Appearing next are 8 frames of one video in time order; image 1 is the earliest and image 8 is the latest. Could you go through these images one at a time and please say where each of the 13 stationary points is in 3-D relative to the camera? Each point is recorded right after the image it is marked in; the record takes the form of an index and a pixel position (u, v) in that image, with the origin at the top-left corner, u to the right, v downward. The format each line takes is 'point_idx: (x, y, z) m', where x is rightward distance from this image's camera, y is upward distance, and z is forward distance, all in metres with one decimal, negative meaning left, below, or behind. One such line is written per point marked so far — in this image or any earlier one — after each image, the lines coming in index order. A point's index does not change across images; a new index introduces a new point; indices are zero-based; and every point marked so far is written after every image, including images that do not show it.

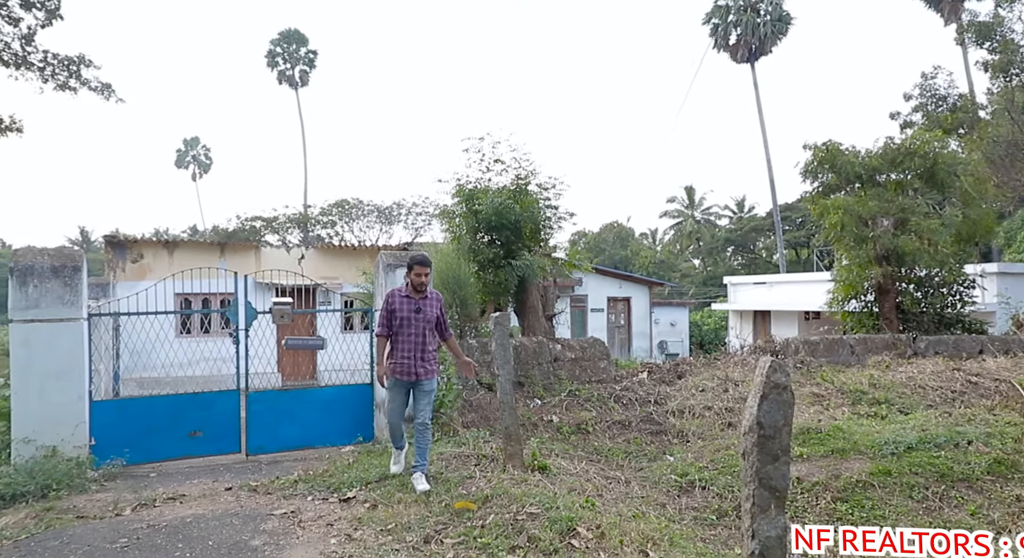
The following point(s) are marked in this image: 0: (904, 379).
0: (+5.4, -1.3, +8.8) m
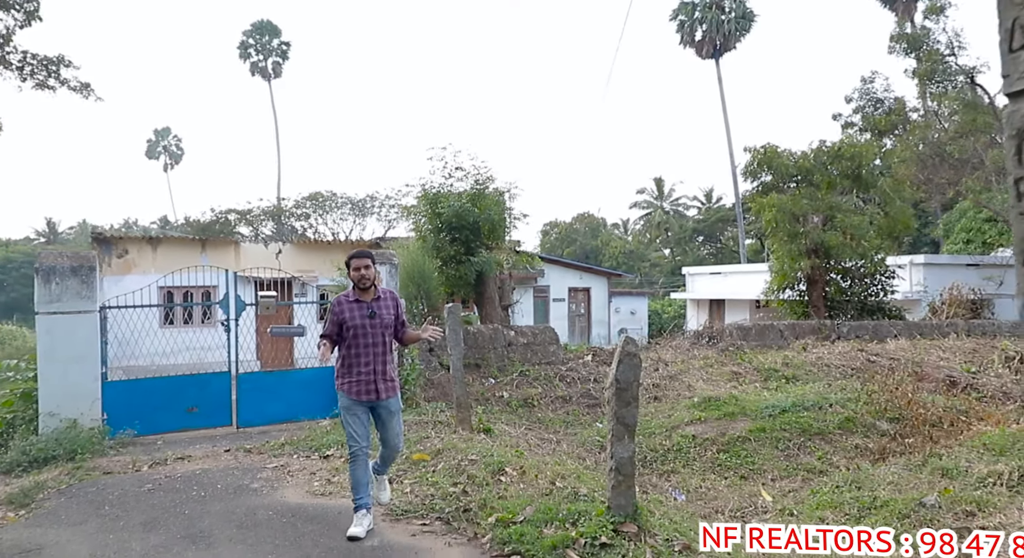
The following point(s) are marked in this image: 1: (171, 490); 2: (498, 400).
0: (+4.8, -1.2, +10.1) m
1: (-2.7, -1.6, +5.1) m
2: (-0.2, -1.5, +8.3) m
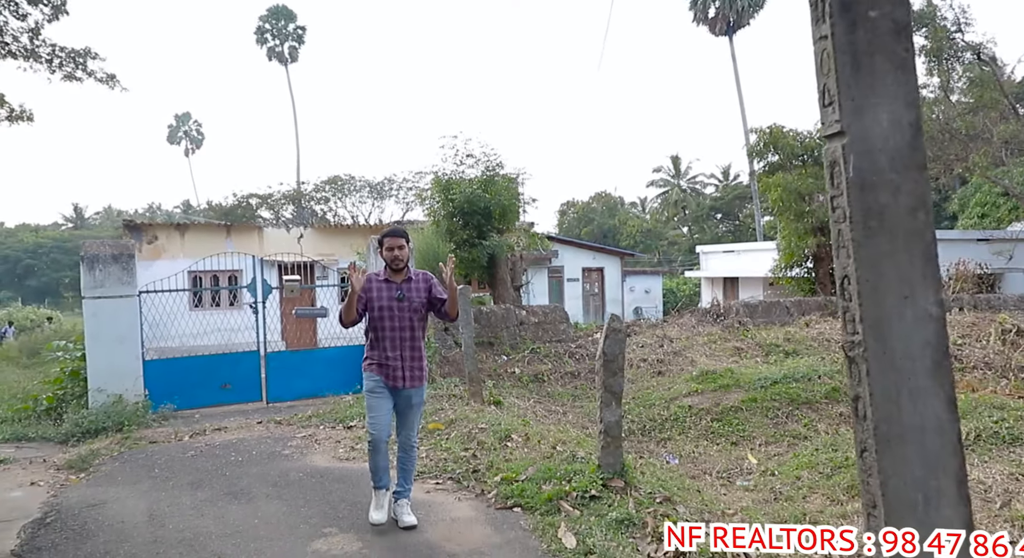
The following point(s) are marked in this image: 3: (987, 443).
0: (+5.0, -0.9, +10.5) m
1: (-2.6, -1.5, +5.6) m
2: (0.0, -1.3, +8.8) m
3: (+3.5, -1.2, +4.9) m
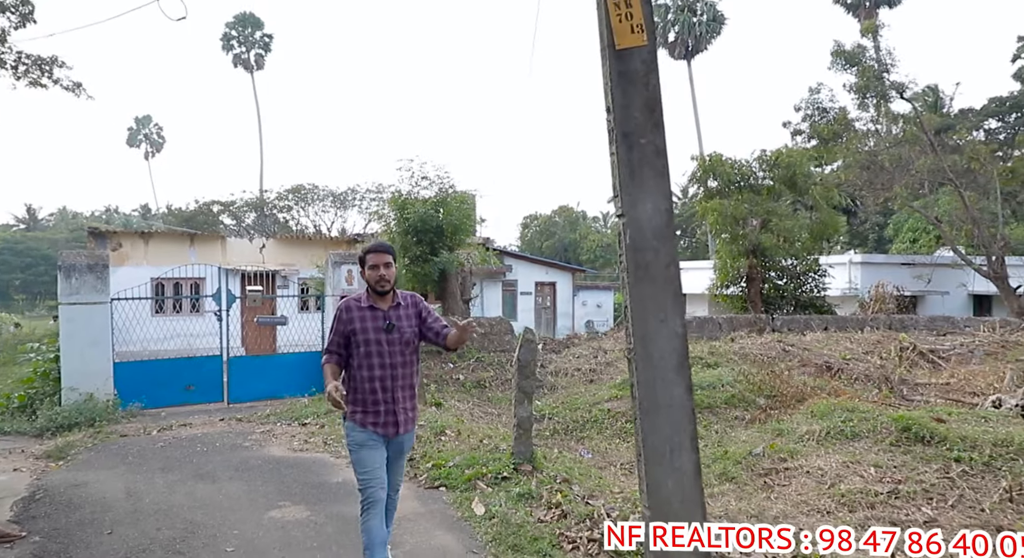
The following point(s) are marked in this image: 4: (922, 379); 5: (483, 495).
0: (+4.1, -1.2, +11.6) m
1: (-3.3, -1.6, +6.4) m
2: (-0.9, -1.5, +9.6) m
3: (+2.9, -1.5, +6.0) m
4: (+5.9, -1.4, +9.3) m
5: (-0.2, -1.6, +4.7) m
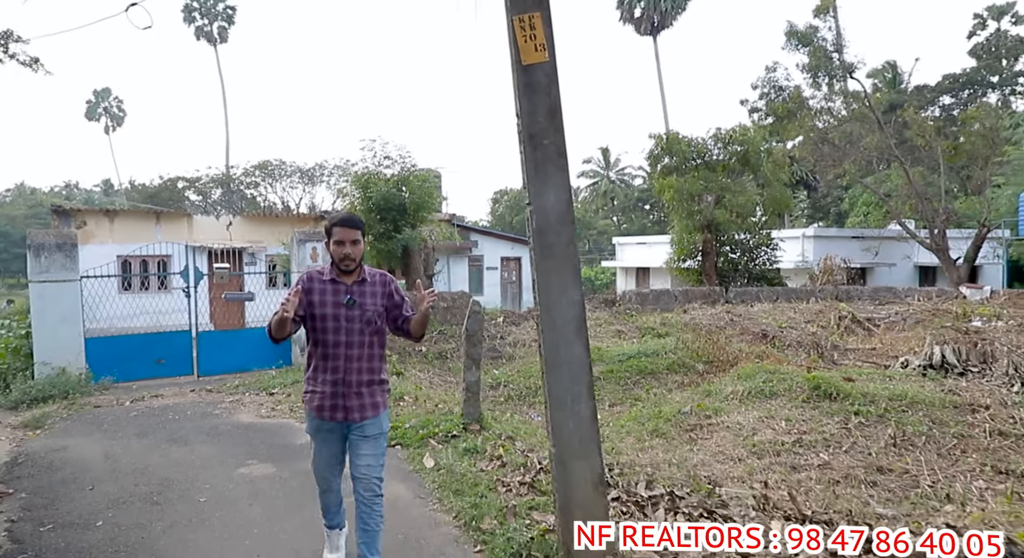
0: (+3.3, -0.7, +12.3) m
1: (-3.7, -1.4, +6.8) m
2: (-1.5, -1.1, +10.1) m
3: (+2.5, -1.2, +6.6) m
4: (+5.3, -1.0, +10.1) m
5: (-0.6, -1.4, +5.2) m
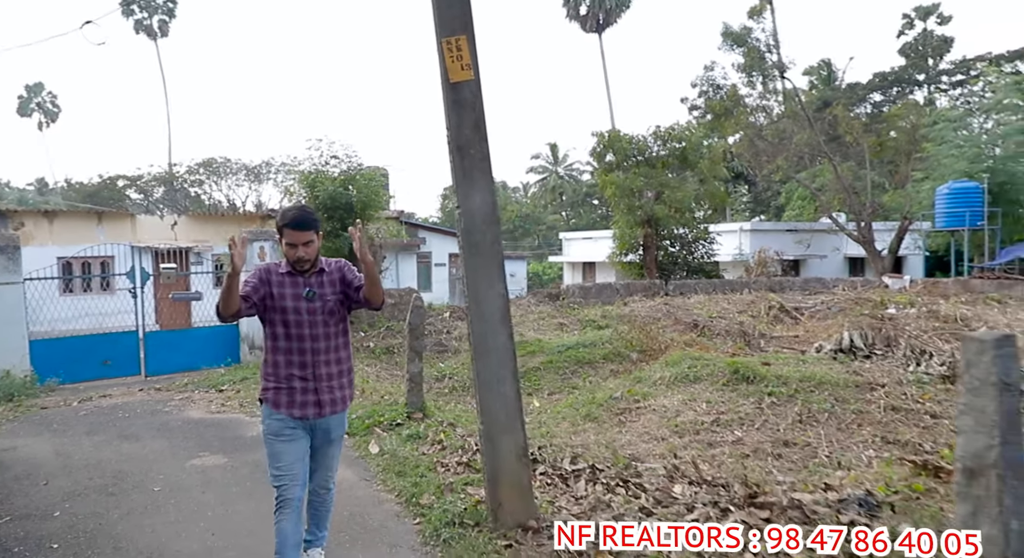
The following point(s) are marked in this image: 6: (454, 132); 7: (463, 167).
0: (+2.3, -0.6, +12.9) m
1: (-4.4, -1.4, +6.9) m
2: (-2.3, -1.1, +10.4) m
3: (+1.8, -1.1, +7.2) m
4: (+4.4, -0.9, +10.8) m
5: (-1.1, -1.4, +5.6) m
6: (-0.3, +0.8, +3.4) m
7: (-0.3, +0.6, +3.4) m
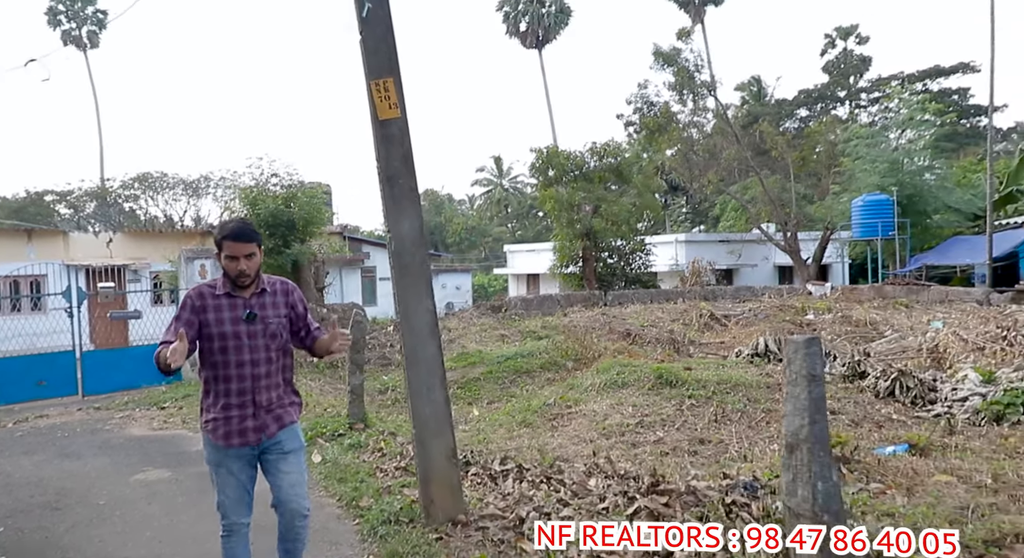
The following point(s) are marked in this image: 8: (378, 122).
0: (+1.1, -0.9, +13.4) m
1: (-5.0, -1.7, +6.9) m
2: (-3.3, -1.4, +10.5) m
3: (+1.1, -1.3, +7.6) m
4: (+3.4, -1.1, +11.5) m
5: (-1.7, -1.5, +5.8) m
6: (-0.7, +0.7, +3.8) m
7: (-0.7, +0.5, +3.8) m
8: (-0.8, +0.9, +3.8) m
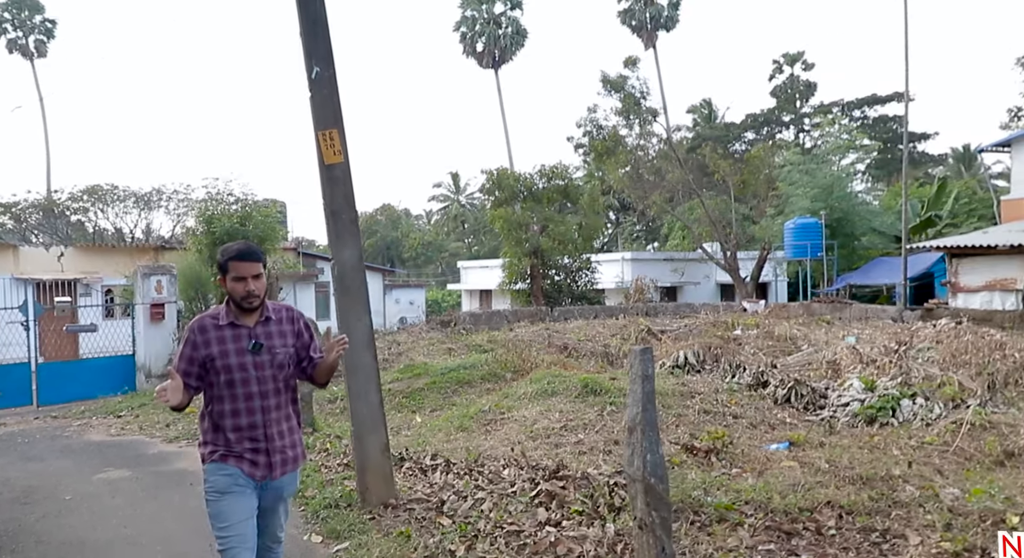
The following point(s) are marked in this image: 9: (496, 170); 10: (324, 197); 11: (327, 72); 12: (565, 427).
0: (0.0, -1.2, +14.2) m
1: (-5.7, -1.8, +7.2) m
2: (-4.2, -1.6, +11.0) m
3: (+0.4, -1.5, +8.4) m
4: (+2.4, -1.4, +12.4) m
5: (-2.4, -1.7, +6.4) m
6: (-1.3, +0.5, +4.5) m
7: (-1.2, +0.4, +4.5) m
8: (-1.3, +0.8, +4.5) m
9: (-0.4, +3.1, +18.5) m
10: (-1.3, +0.6, +4.5) m
11: (-1.3, +1.4, +4.5) m
12: (+0.6, -1.7, +7.4) m
